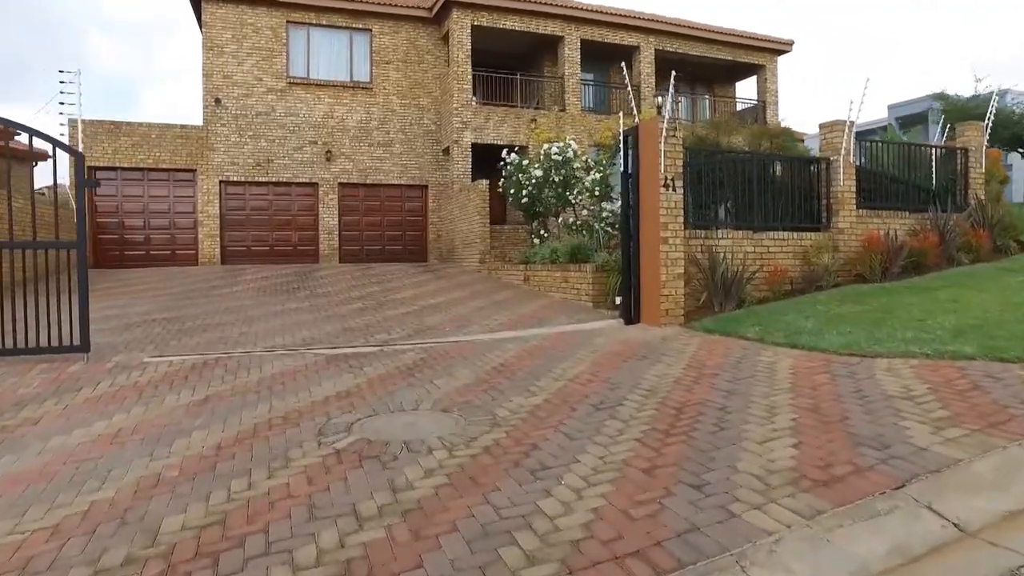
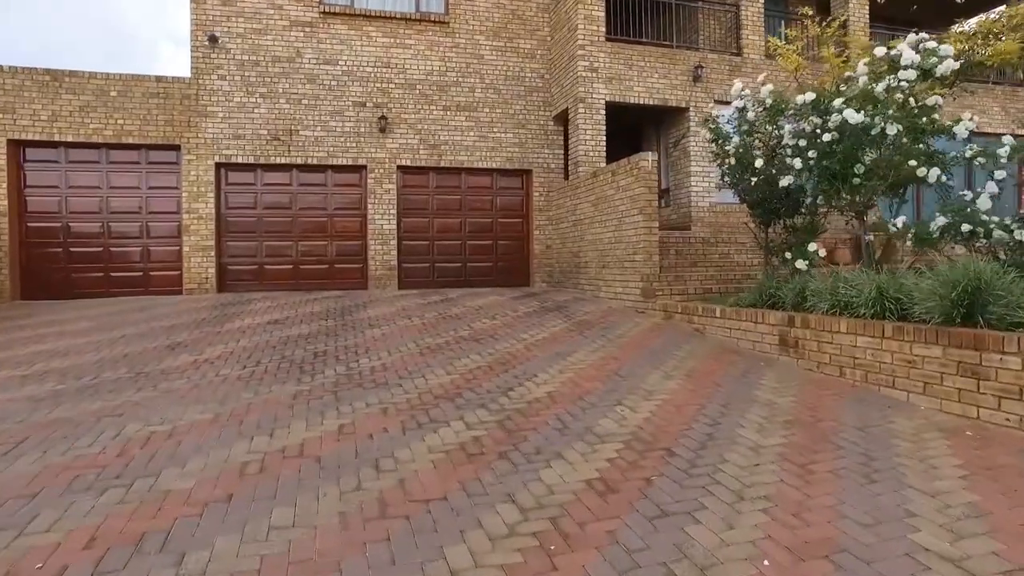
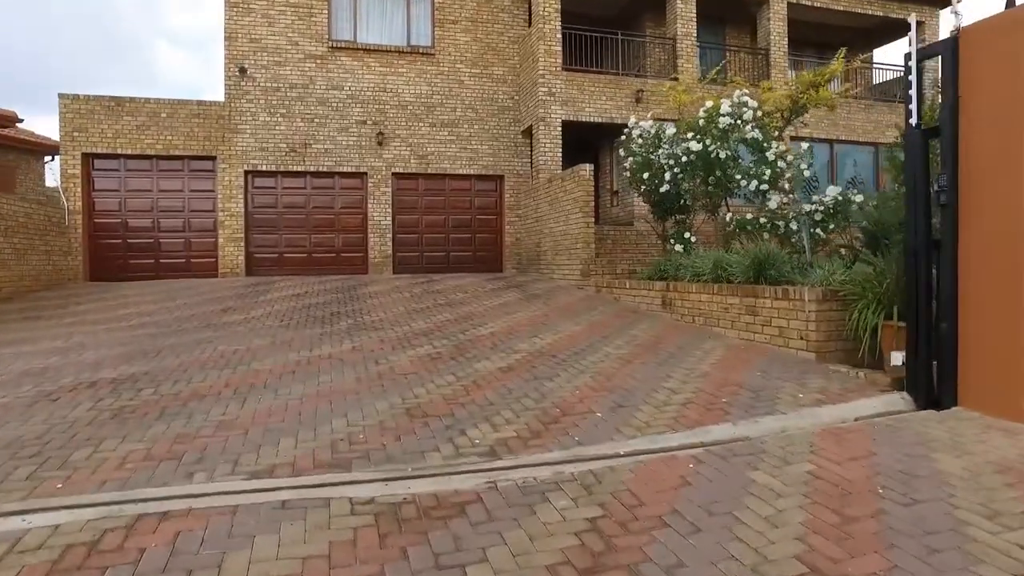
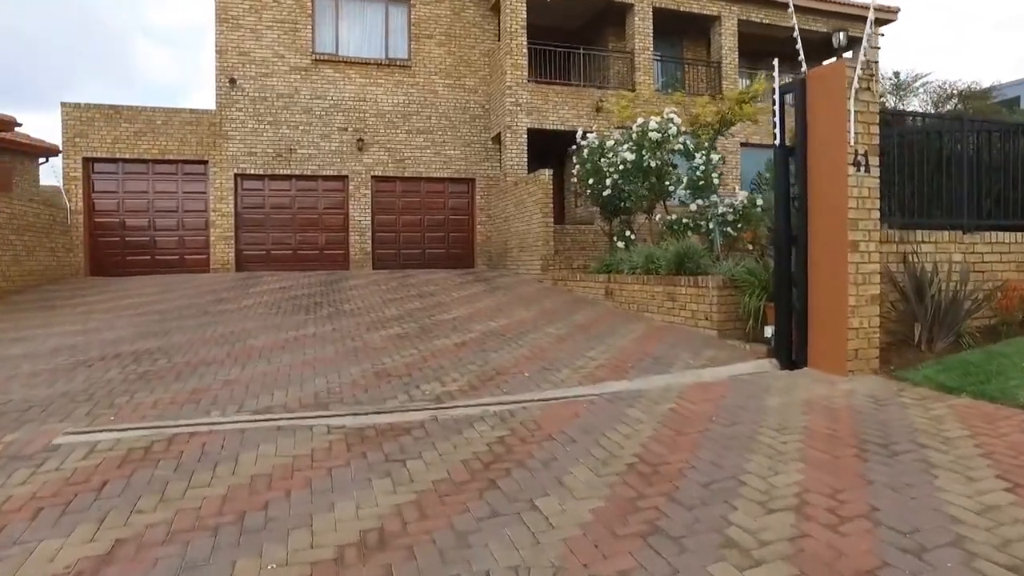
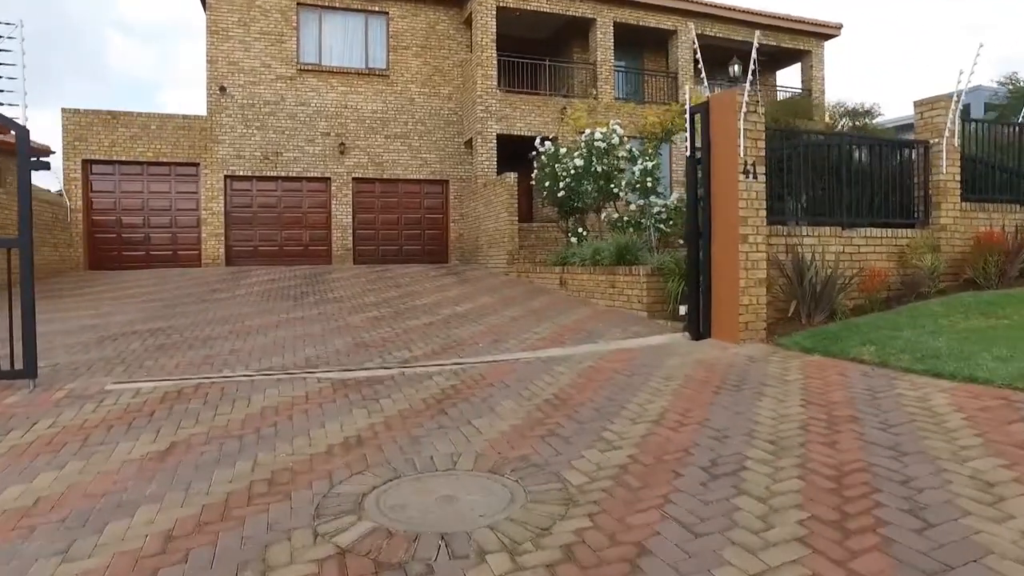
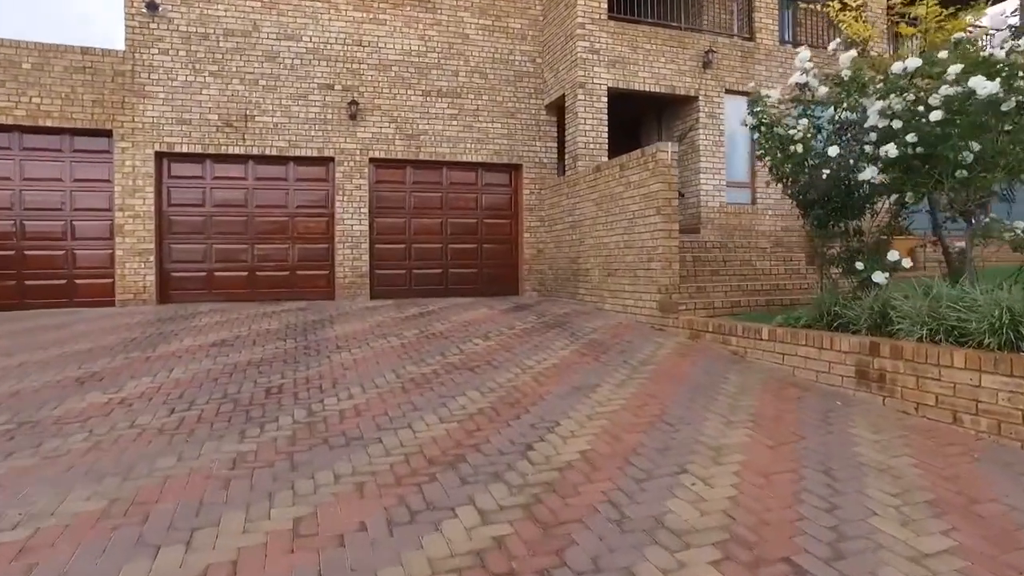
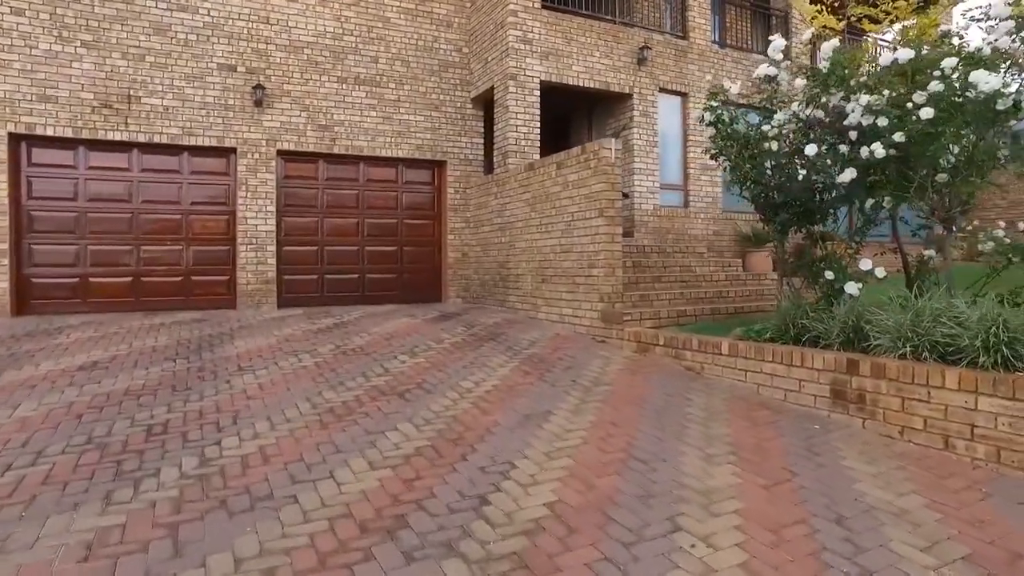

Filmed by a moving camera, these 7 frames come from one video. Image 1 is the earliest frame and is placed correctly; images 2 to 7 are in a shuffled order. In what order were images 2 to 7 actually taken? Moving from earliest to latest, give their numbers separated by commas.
5, 4, 3, 2, 6, 7
